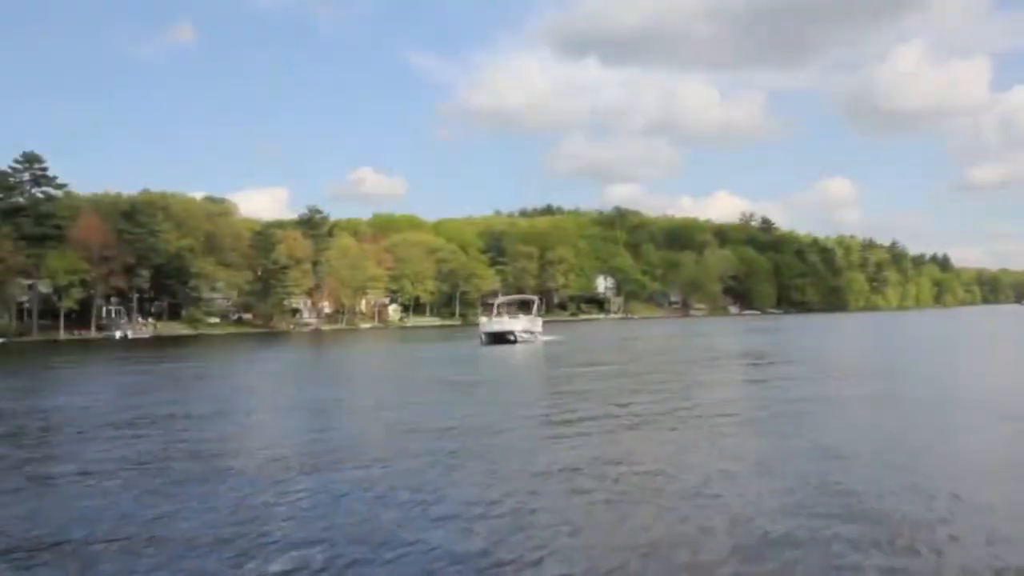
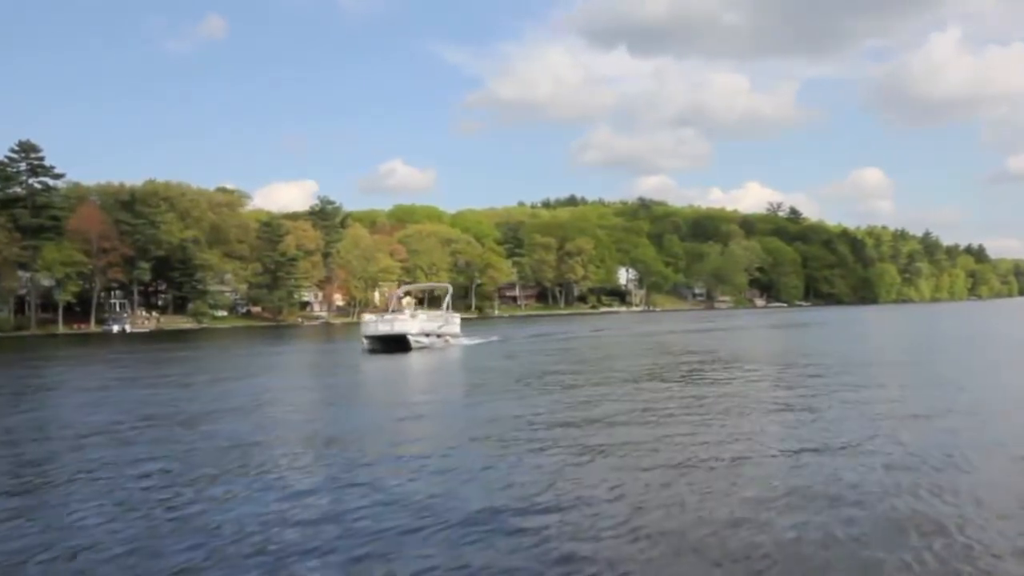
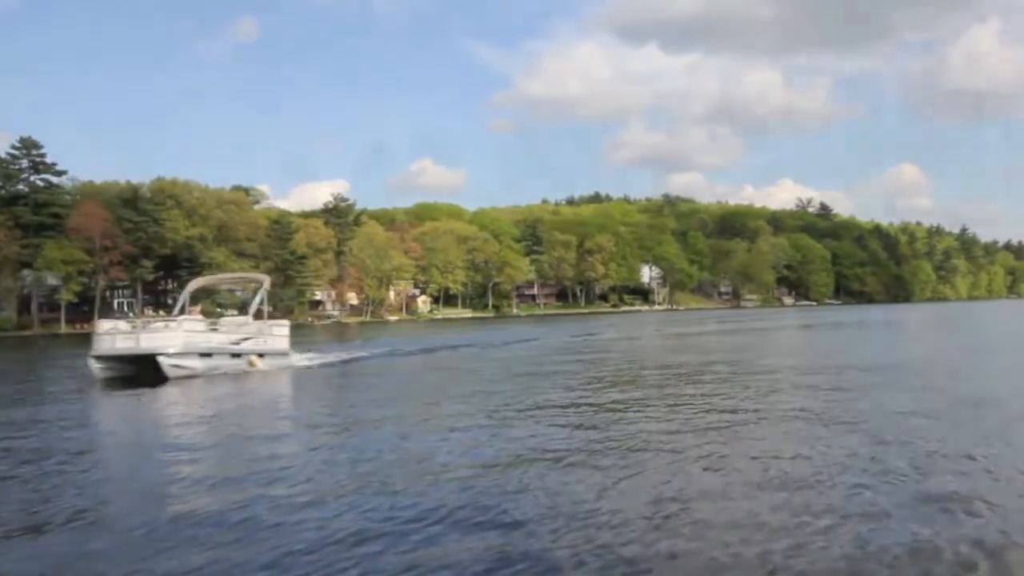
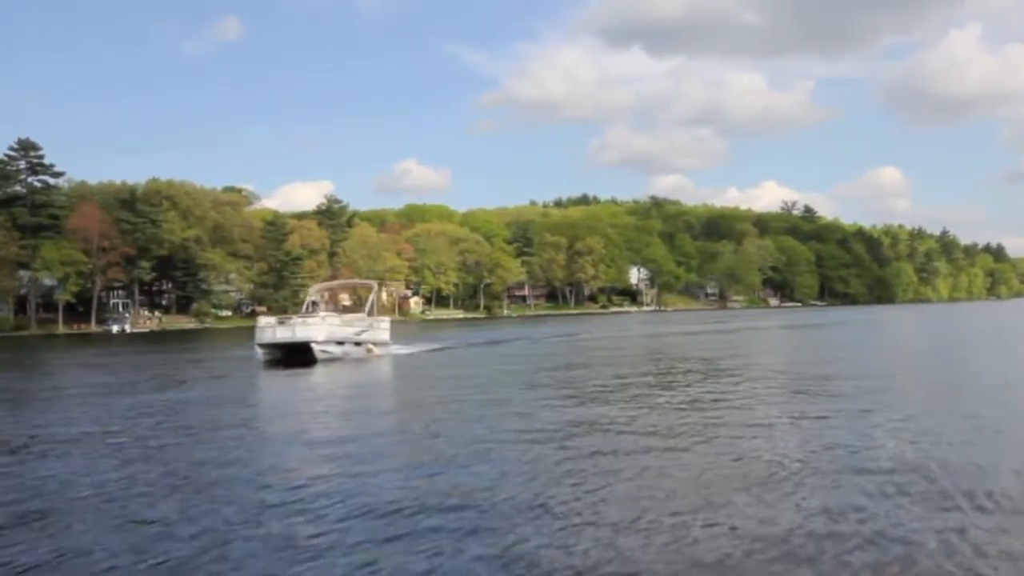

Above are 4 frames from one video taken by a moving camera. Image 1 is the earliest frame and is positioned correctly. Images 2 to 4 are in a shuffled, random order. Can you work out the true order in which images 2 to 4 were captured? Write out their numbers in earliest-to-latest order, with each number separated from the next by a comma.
2, 4, 3
